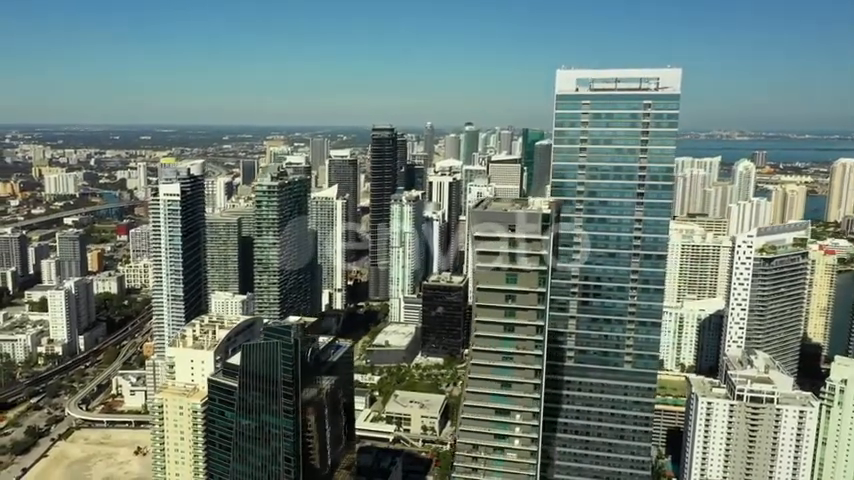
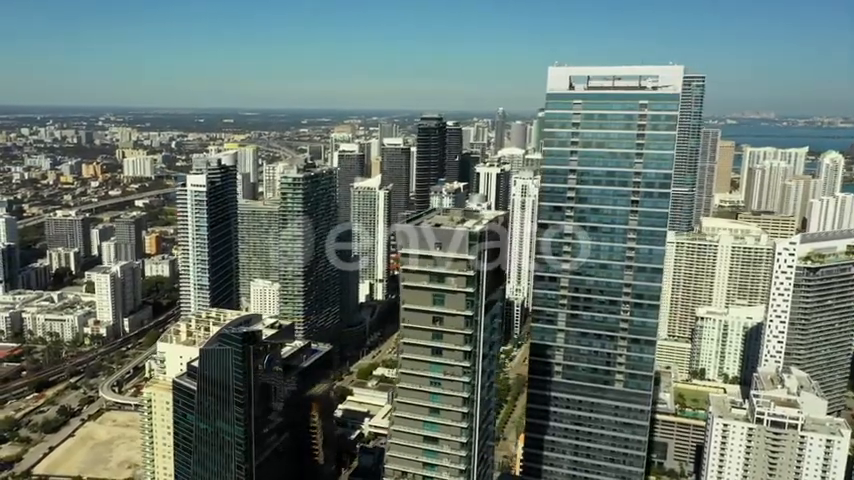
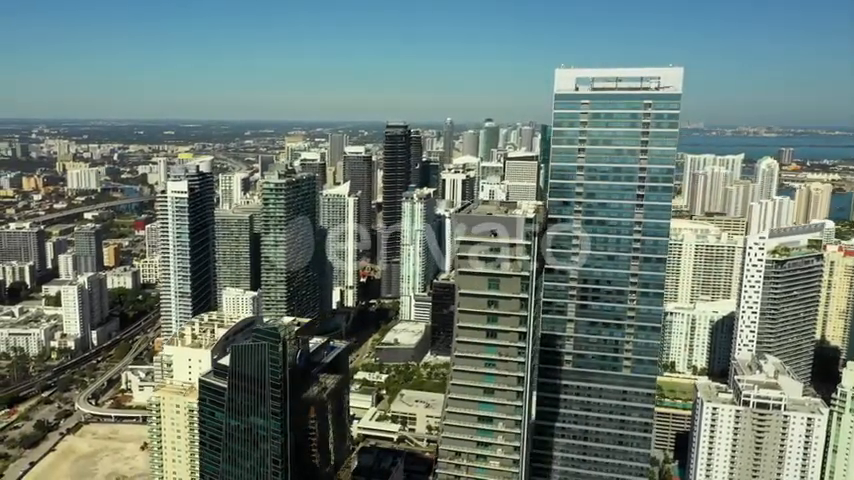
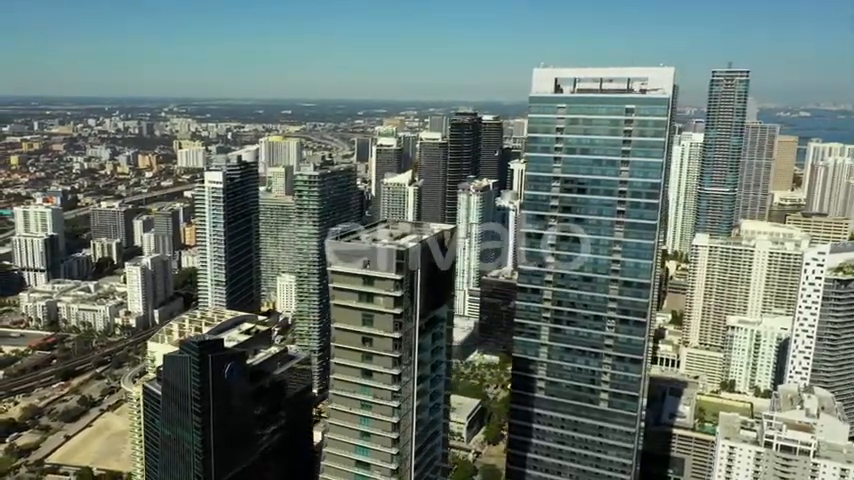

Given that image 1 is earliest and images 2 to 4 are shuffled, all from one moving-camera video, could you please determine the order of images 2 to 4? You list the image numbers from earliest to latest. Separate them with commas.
3, 2, 4
